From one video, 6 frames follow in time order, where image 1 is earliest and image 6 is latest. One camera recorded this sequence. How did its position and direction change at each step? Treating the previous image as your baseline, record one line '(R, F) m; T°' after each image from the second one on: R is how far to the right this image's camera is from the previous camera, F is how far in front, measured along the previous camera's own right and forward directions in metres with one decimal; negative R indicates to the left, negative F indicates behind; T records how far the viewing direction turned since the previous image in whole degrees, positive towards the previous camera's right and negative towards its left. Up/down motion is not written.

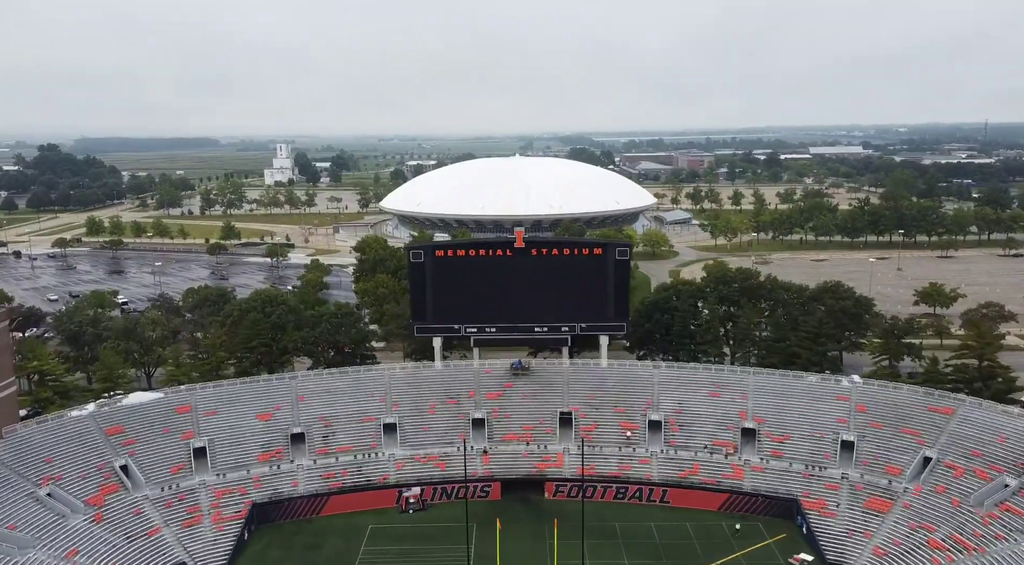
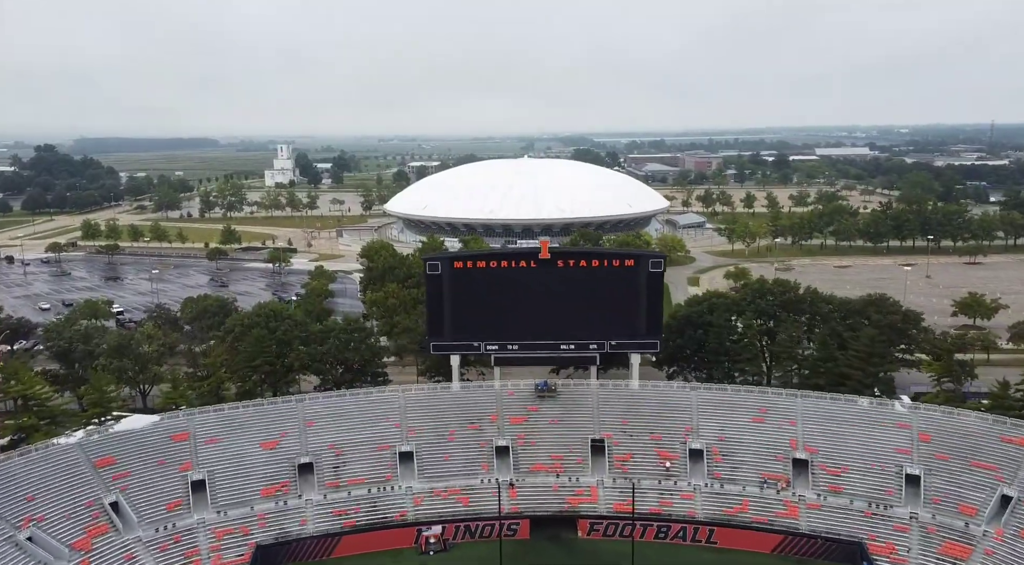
(-1.0, +2.2) m; 0°
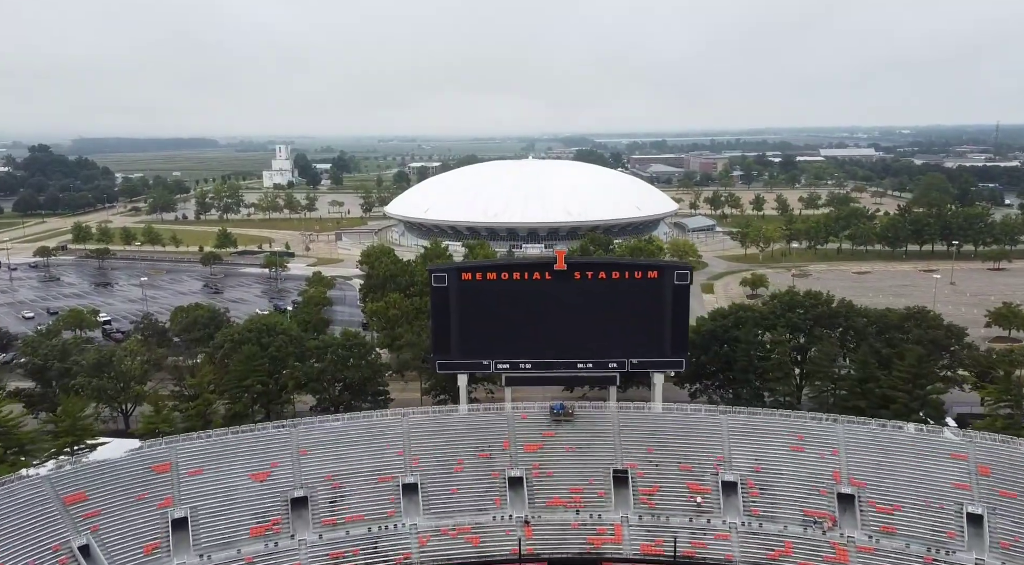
(-0.5, +2.2) m; 0°
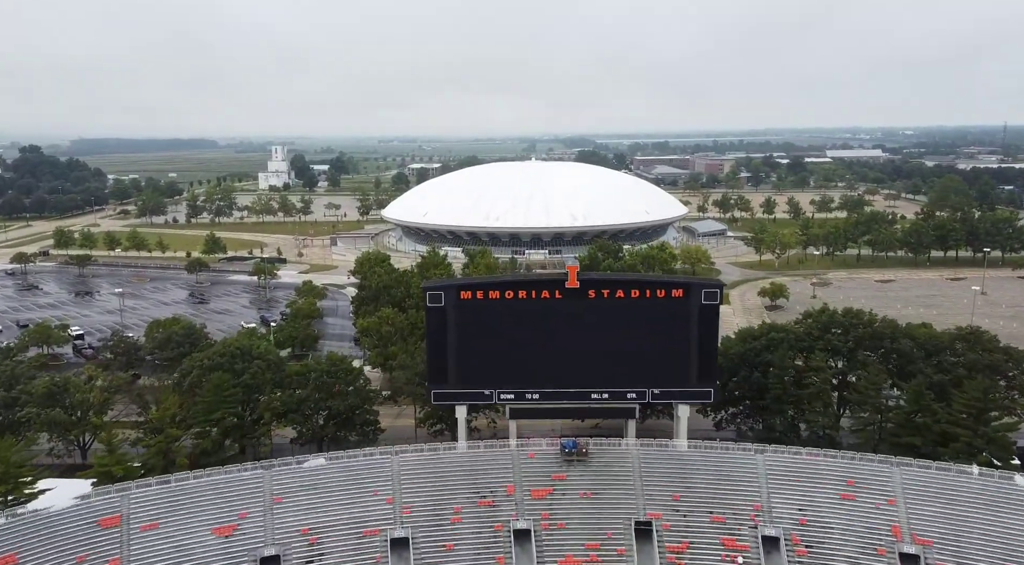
(-0.1, +3.1) m; 0°
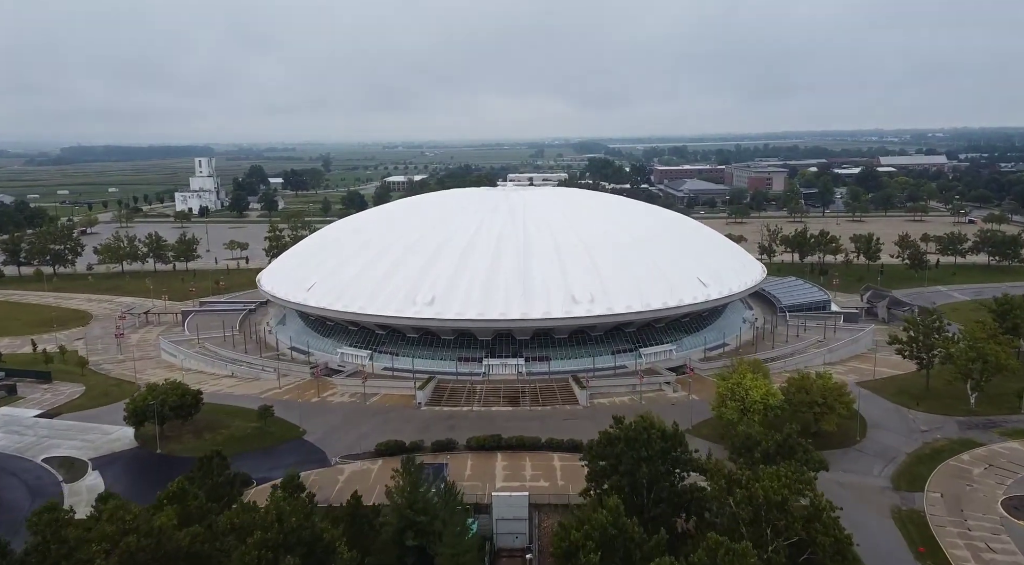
(+3.0, +28.2) m; -1°
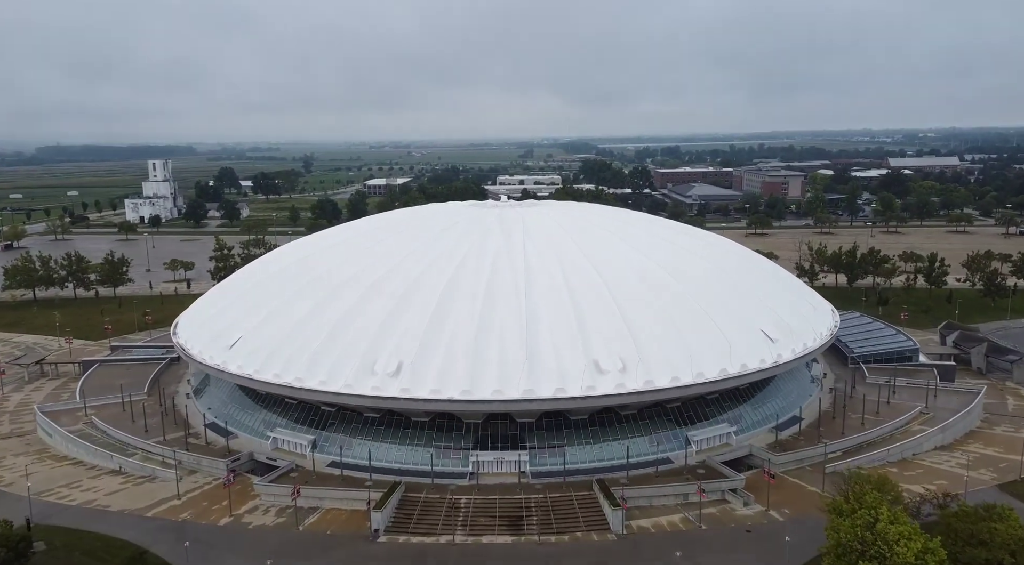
(-0.3, +9.8) m; +1°
